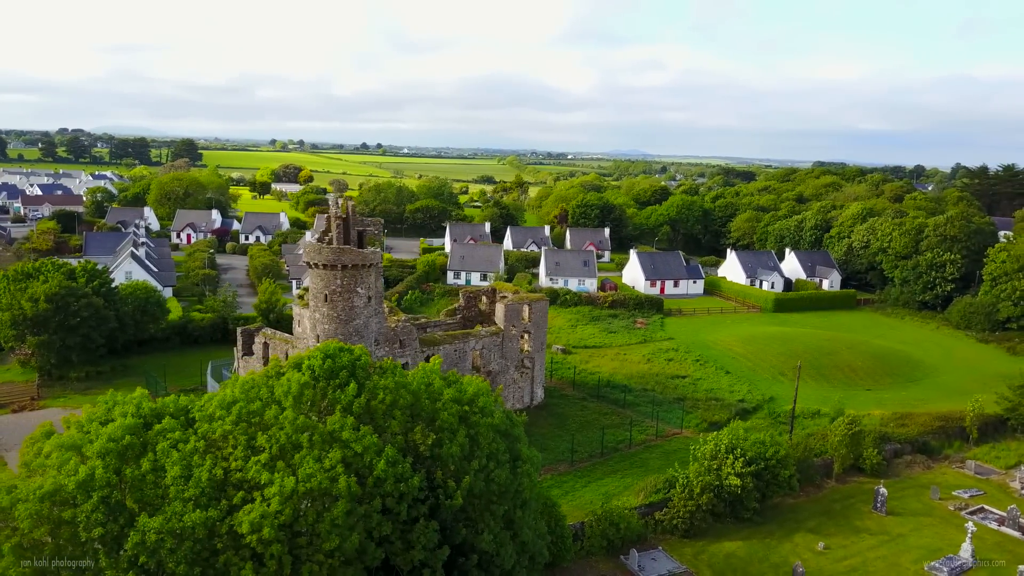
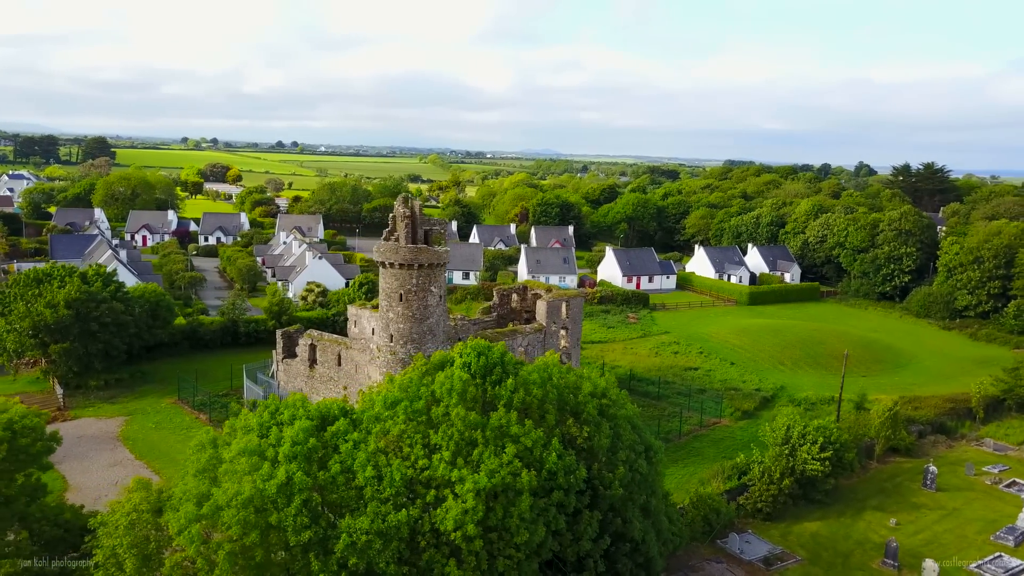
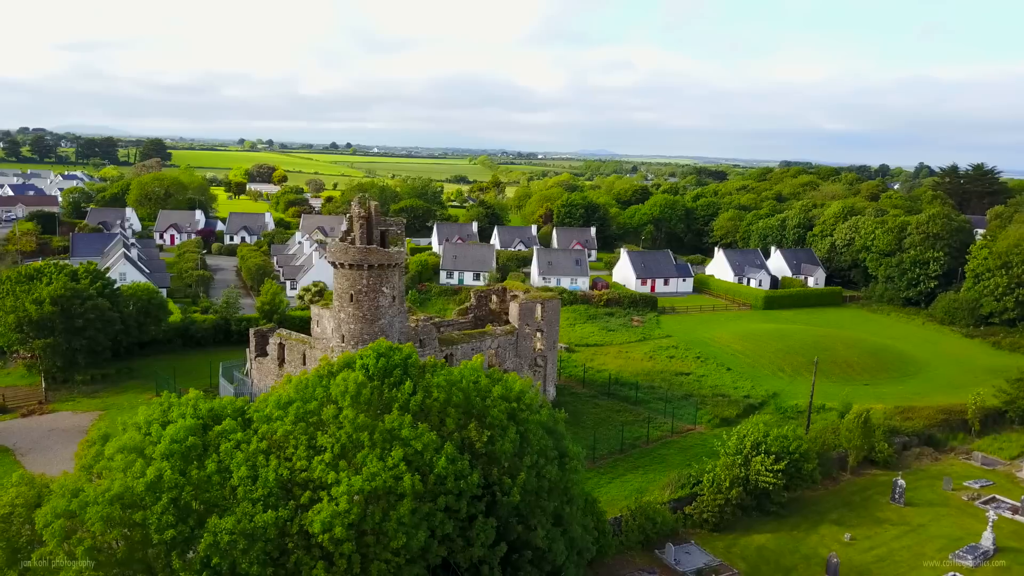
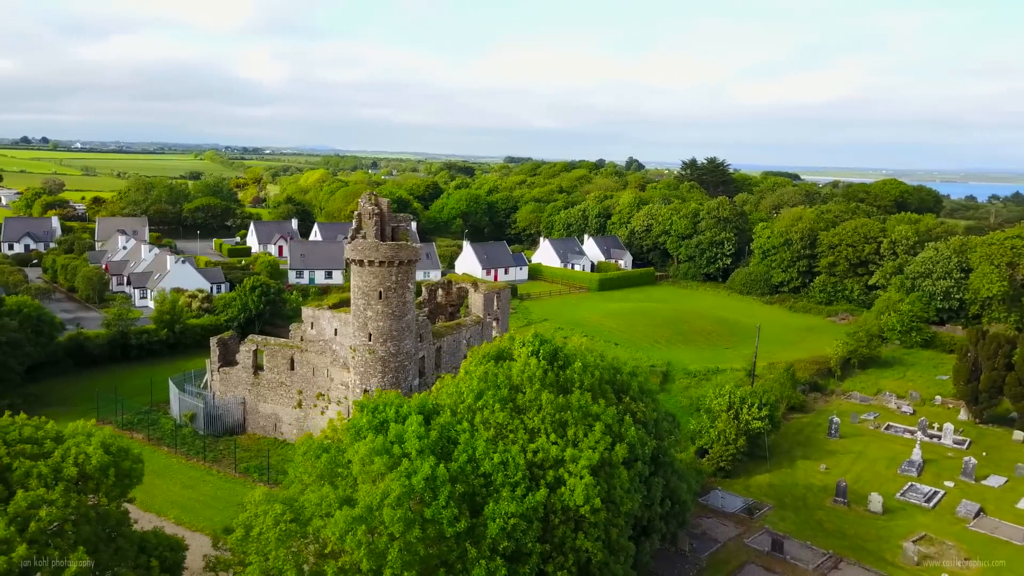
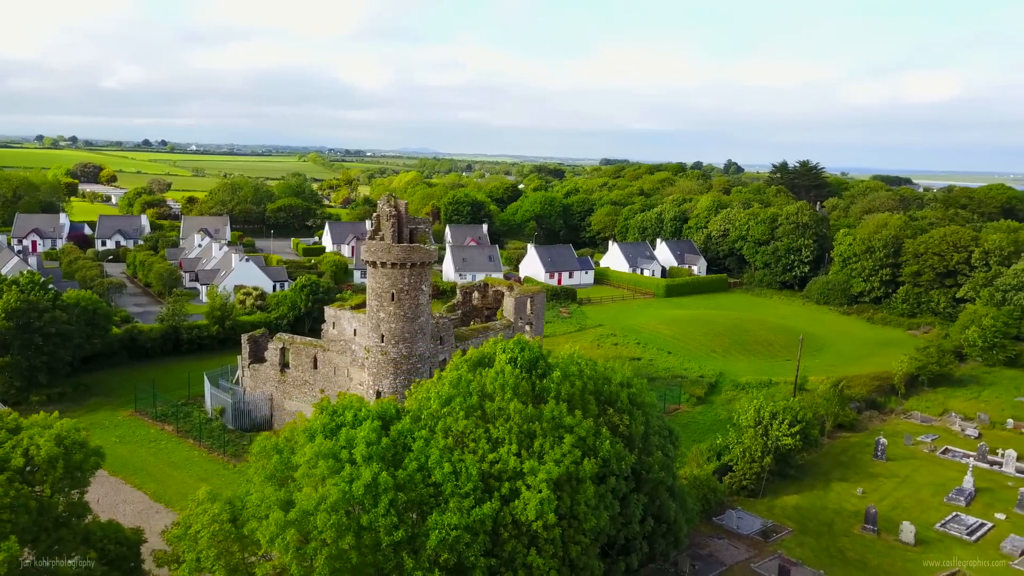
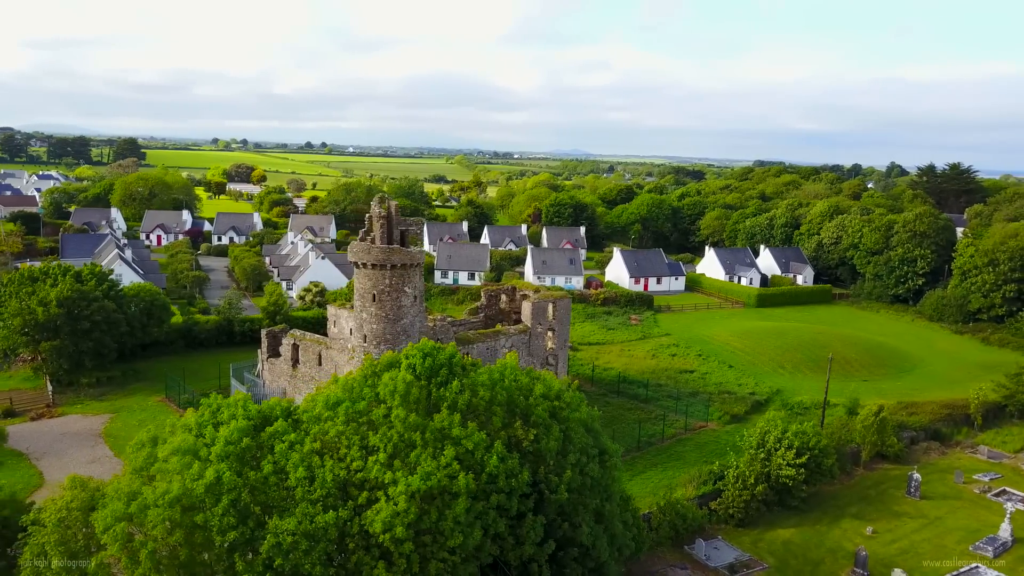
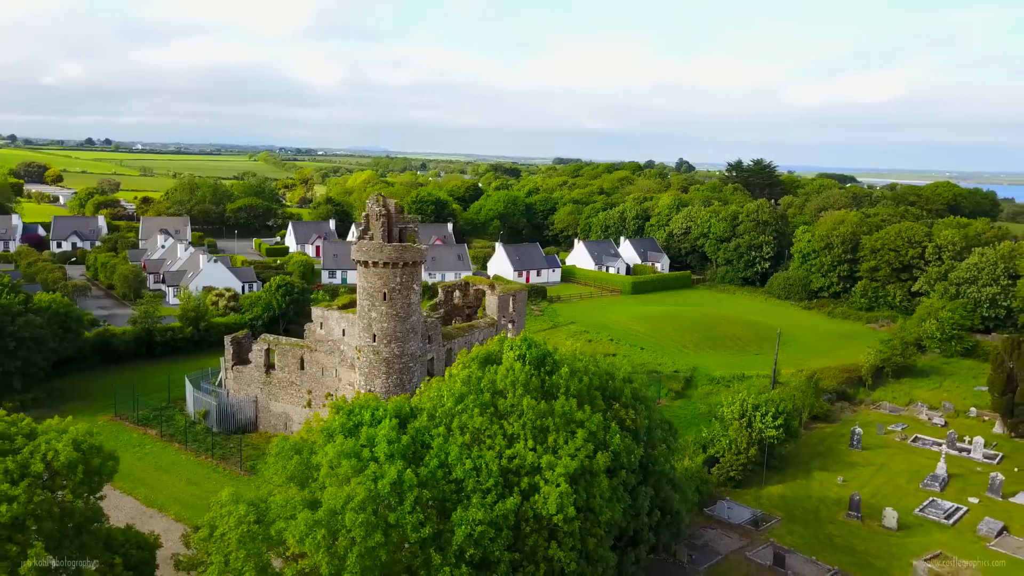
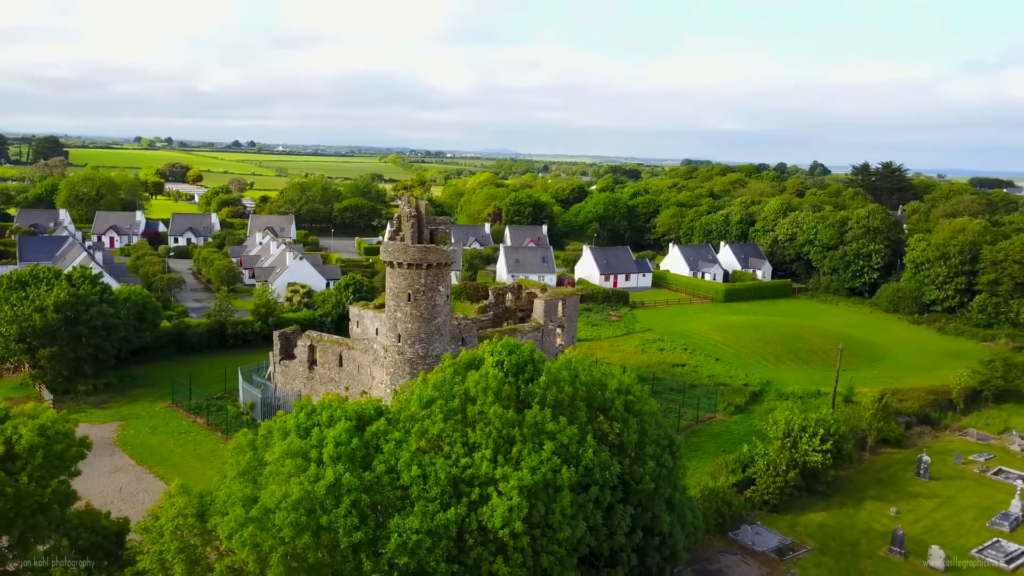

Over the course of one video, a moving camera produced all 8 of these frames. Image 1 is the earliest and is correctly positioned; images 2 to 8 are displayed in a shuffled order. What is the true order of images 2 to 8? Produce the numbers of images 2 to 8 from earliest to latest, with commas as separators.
3, 6, 2, 8, 5, 7, 4
